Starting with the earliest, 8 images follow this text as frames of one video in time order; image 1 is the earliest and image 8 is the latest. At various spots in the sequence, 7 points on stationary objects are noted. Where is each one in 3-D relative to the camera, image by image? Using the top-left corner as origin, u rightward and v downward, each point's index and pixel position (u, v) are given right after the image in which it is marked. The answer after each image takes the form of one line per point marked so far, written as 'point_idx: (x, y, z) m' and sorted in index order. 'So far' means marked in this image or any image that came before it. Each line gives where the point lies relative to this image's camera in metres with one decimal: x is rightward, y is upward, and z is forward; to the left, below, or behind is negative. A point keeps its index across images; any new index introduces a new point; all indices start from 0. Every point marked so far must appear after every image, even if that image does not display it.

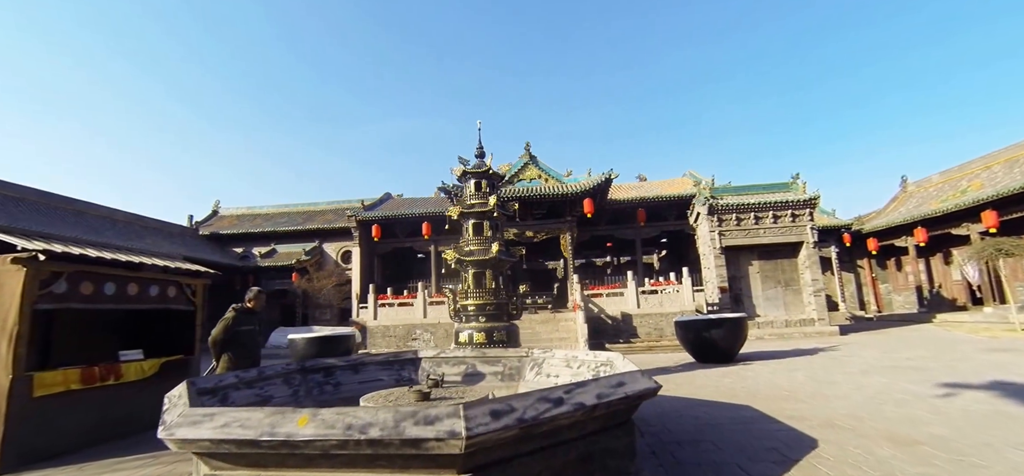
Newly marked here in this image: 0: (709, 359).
0: (+4.4, -2.7, +9.5) m
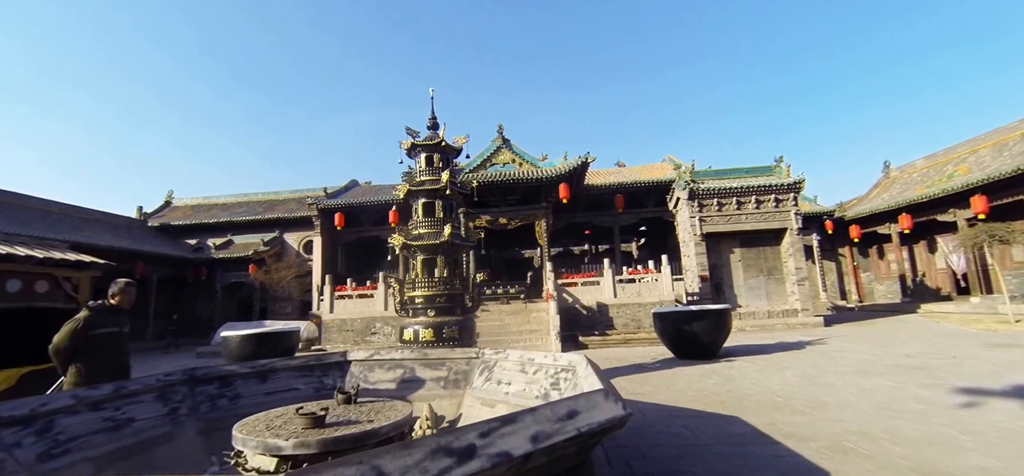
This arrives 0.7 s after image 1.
0: (+3.6, -2.4, +8.6) m
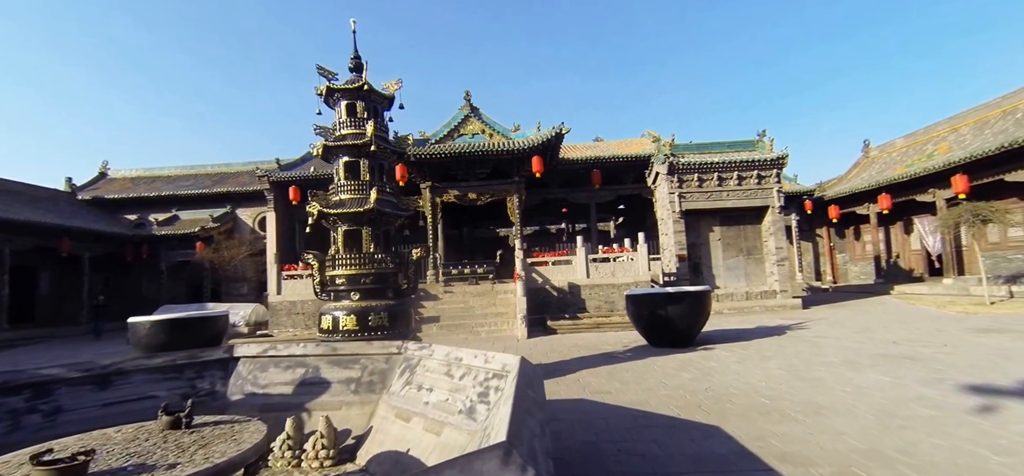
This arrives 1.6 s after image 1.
0: (+2.8, -1.9, +7.8) m
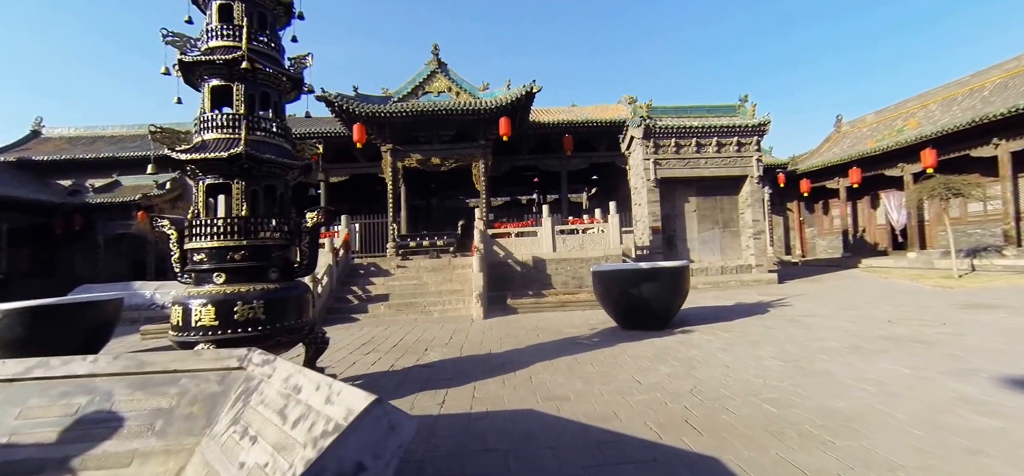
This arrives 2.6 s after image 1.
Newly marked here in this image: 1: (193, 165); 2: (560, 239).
0: (+2.0, -1.4, +6.7) m
1: (-2.8, +0.7, +3.7) m
2: (+1.4, 0.0, +12.2) m
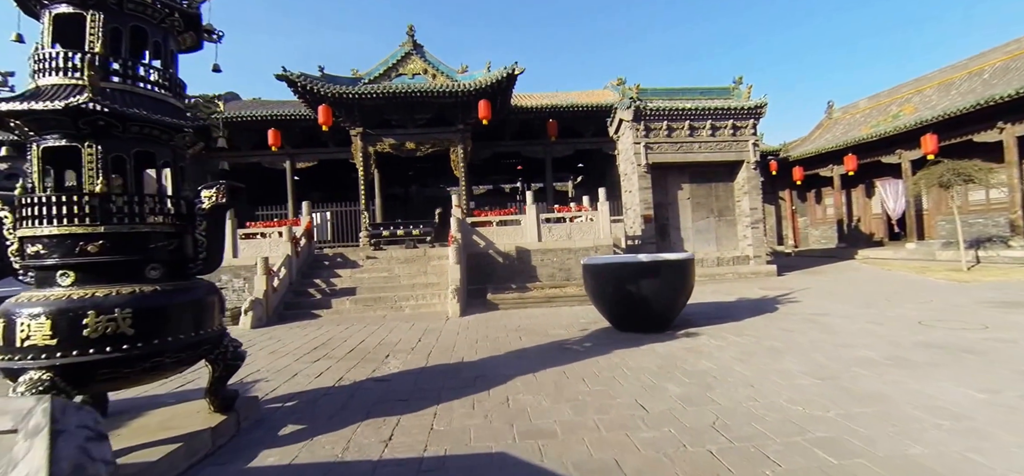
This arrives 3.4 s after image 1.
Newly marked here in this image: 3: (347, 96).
0: (+1.7, -1.2, +5.9) m
1: (-3.0, +0.8, +2.7) m
2: (+0.9, +0.3, +11.3) m
3: (-5.7, +4.9, +14.7) m
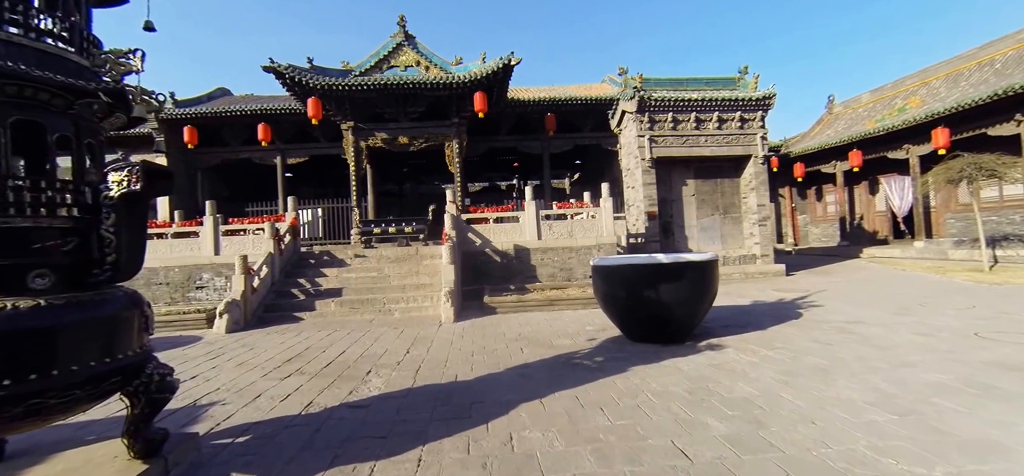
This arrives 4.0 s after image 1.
0: (+1.7, -1.2, +5.2) m
1: (-3.0, +0.8, +1.9) m
2: (+0.9, +0.3, +10.6) m
3: (-5.7, +5.0, +13.9) m
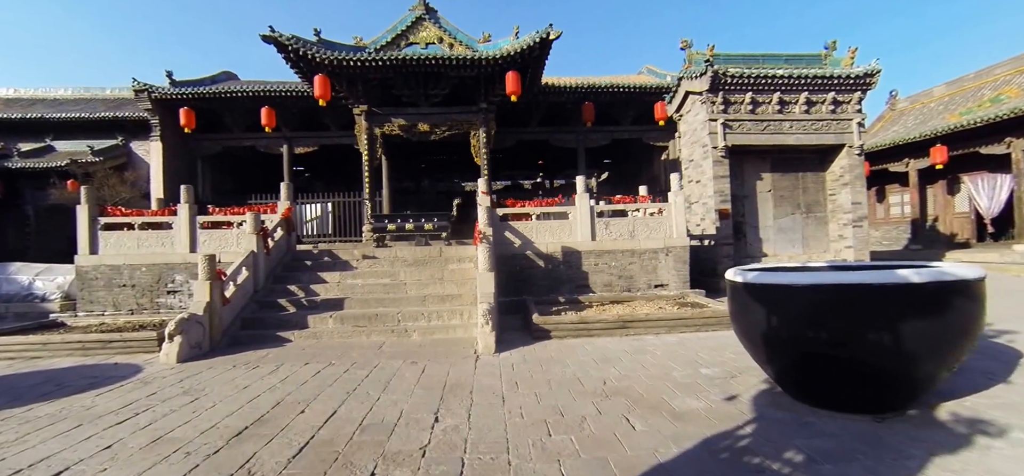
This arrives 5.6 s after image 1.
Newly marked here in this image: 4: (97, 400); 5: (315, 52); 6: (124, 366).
0: (+2.4, -1.2, +3.0) m
1: (-2.3, +0.9, -0.1) m
2: (+1.8, +0.3, +8.5) m
3: (-4.6, +5.1, +12.0) m
4: (-3.7, -1.4, +3.8) m
5: (-5.5, +5.2, +11.8) m
6: (-4.4, -1.5, +4.8) m
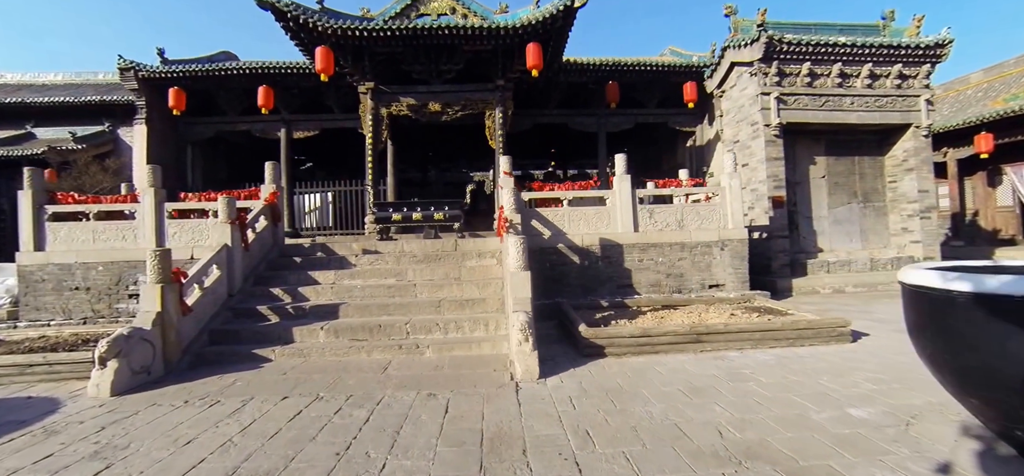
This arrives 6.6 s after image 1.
0: (+2.9, -1.1, +1.7) m
1: (-1.9, +0.9, -1.4) m
2: (+2.3, +0.5, +7.1) m
3: (-4.2, +5.2, +10.7) m
4: (-3.2, -1.3, +2.5) m
5: (-5.0, +5.4, +10.5) m
6: (-4.0, -1.4, +3.5) m
